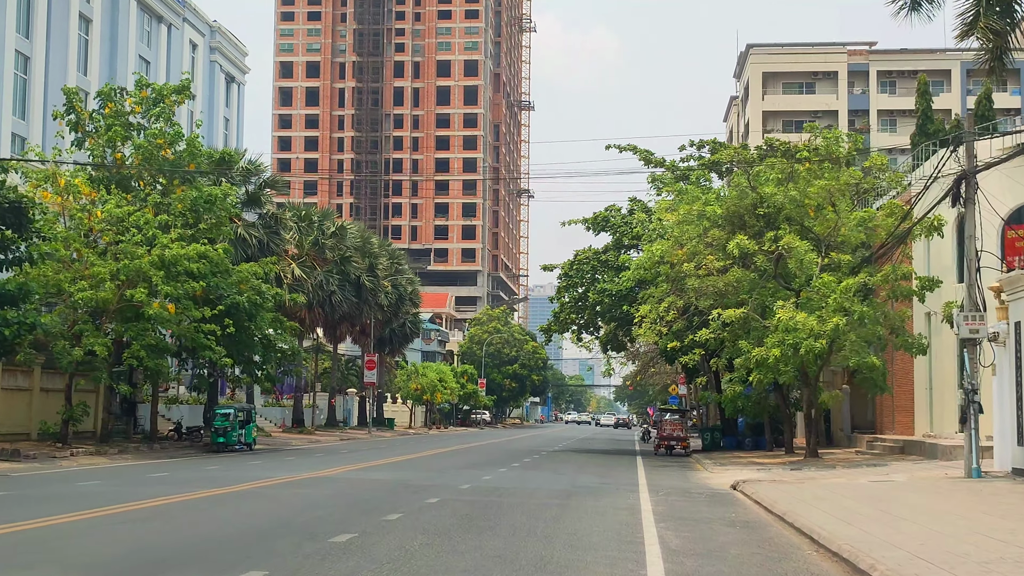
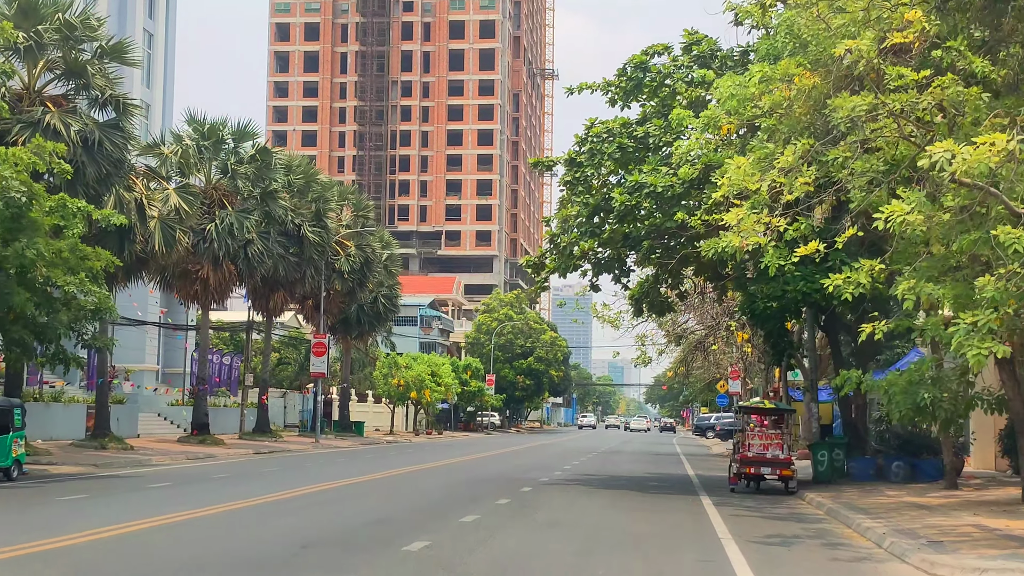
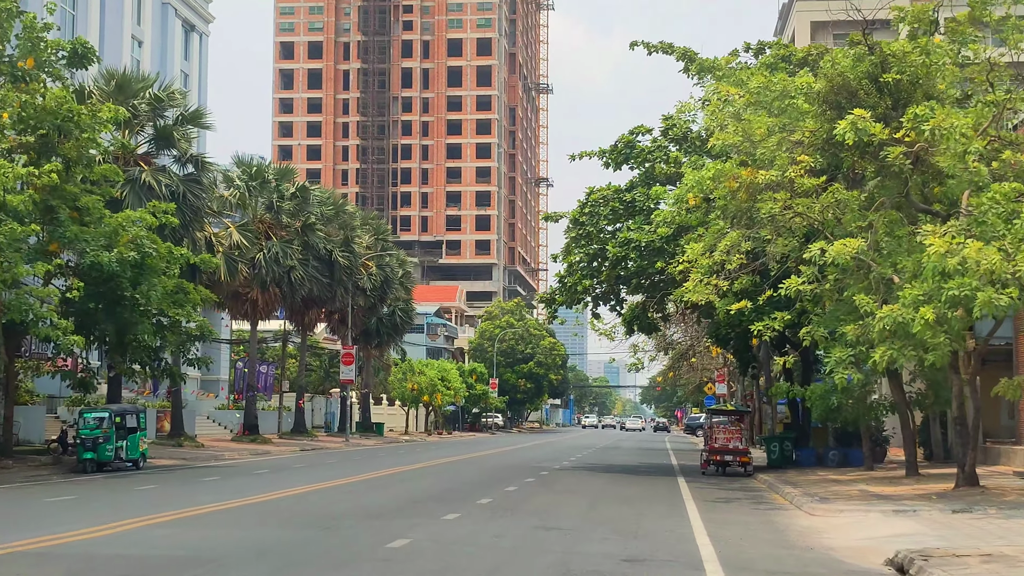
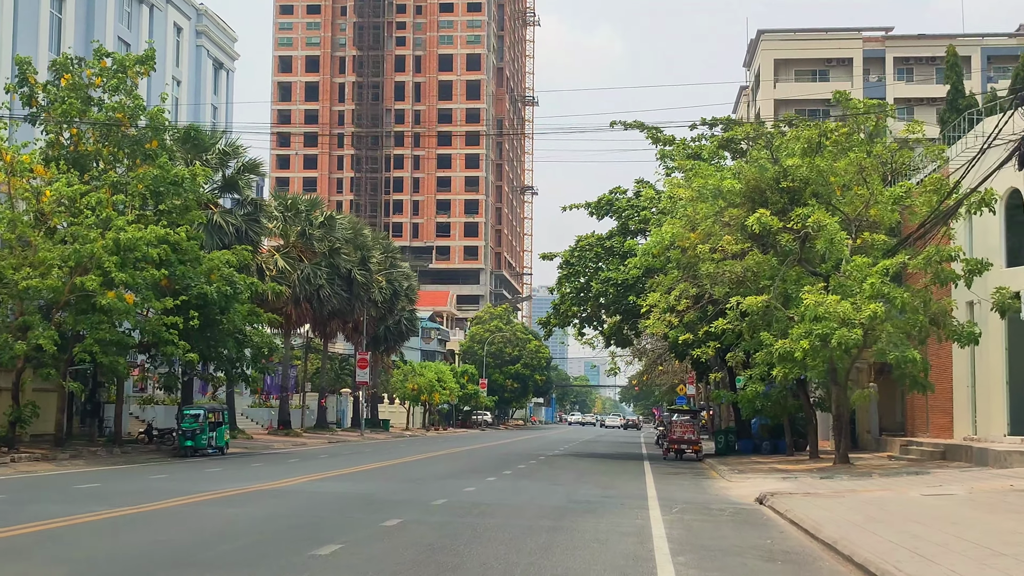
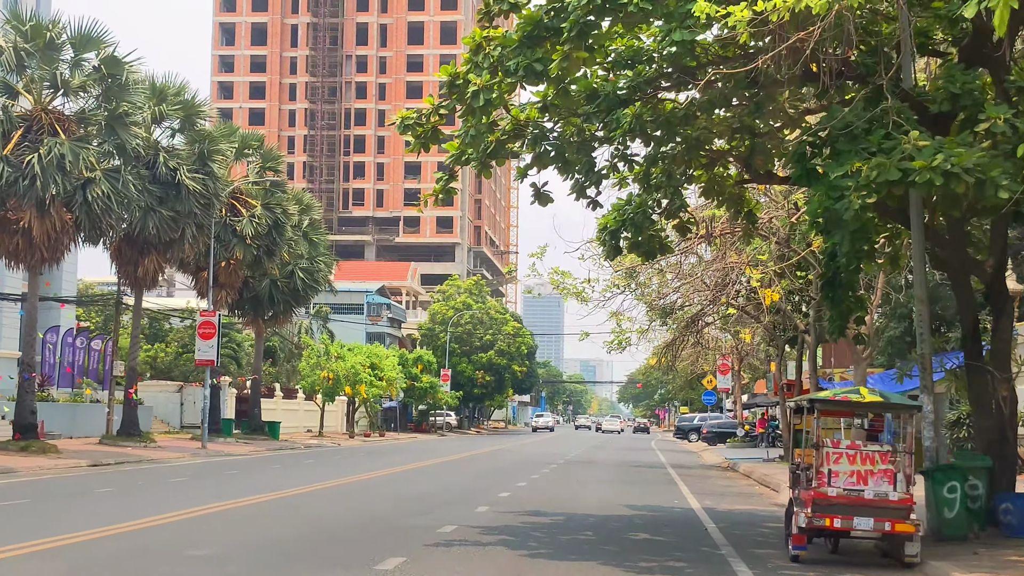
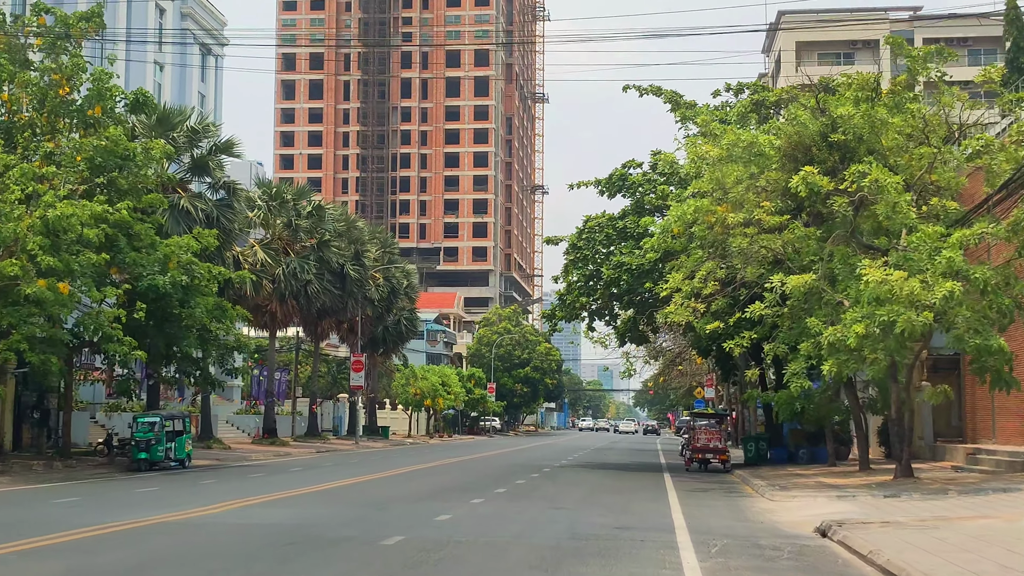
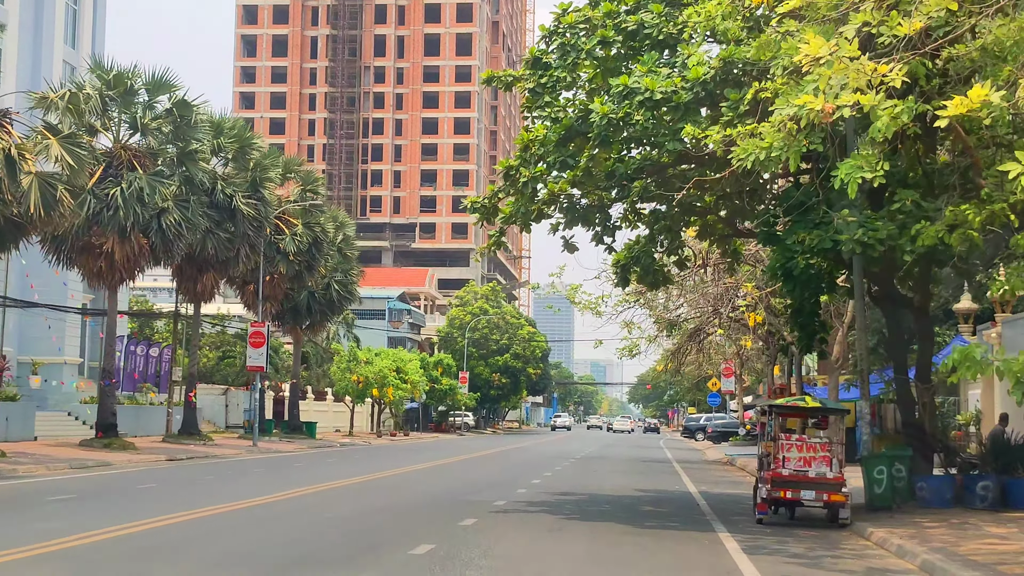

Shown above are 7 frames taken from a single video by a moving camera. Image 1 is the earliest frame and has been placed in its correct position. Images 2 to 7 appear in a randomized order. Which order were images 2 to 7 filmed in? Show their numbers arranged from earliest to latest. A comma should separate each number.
4, 6, 3, 2, 7, 5
